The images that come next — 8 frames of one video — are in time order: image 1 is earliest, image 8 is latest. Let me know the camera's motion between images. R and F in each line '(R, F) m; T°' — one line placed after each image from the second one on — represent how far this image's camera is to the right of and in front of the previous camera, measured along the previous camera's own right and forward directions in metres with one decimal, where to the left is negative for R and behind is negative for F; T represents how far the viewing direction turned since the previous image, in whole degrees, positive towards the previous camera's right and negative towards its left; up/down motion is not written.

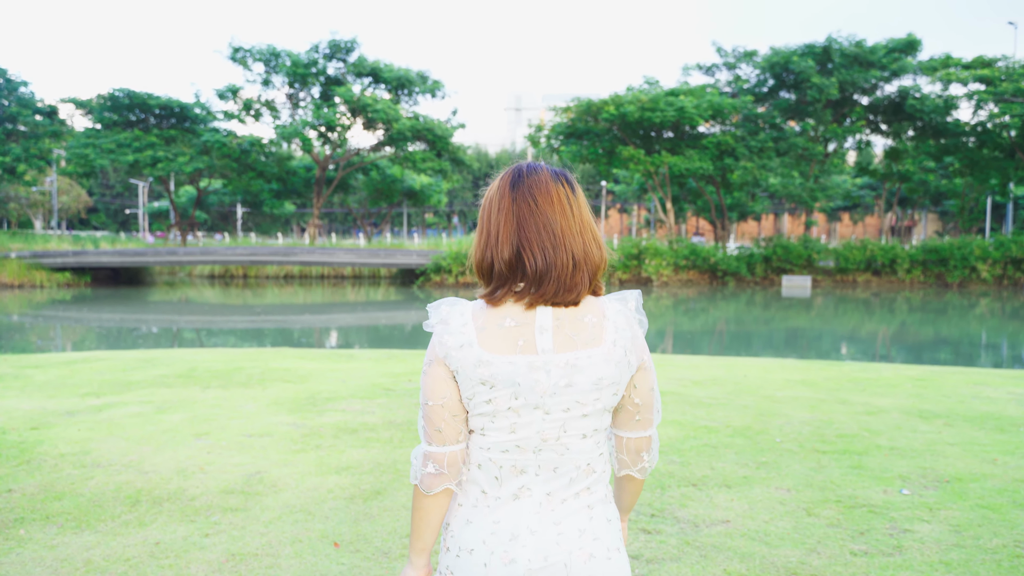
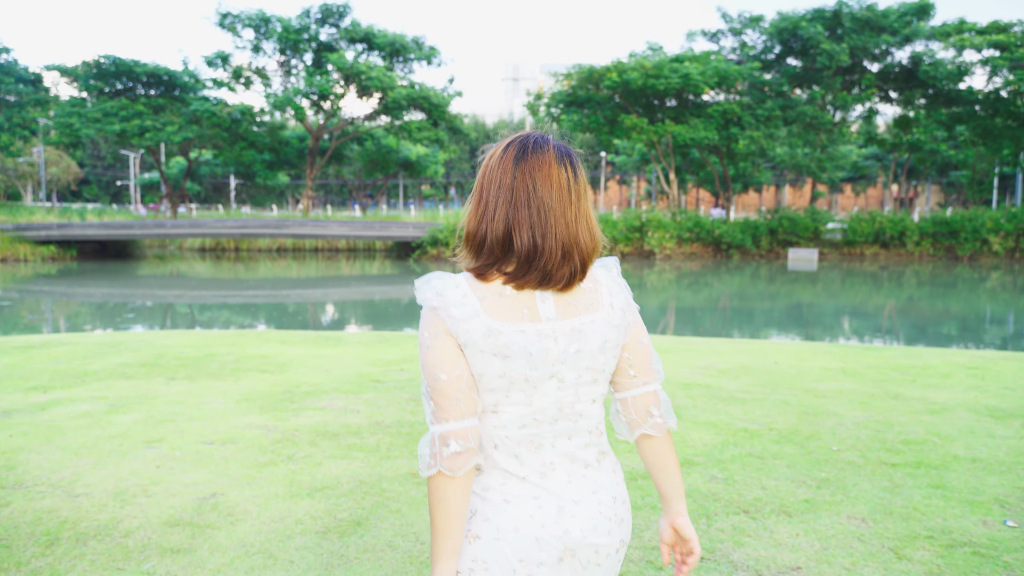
(-0.1, +0.7) m; 0°
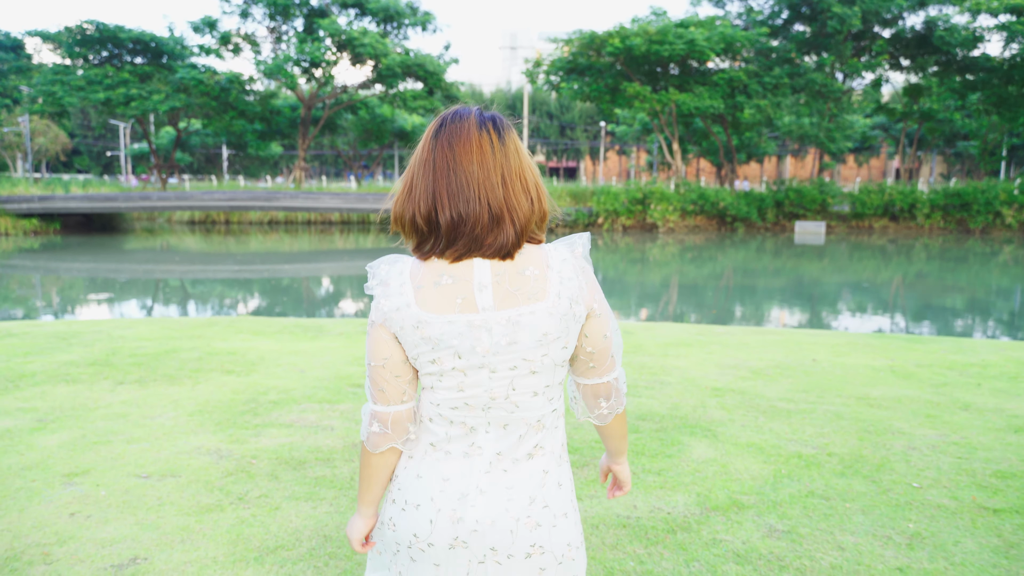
(0.0, +0.8) m; 0°
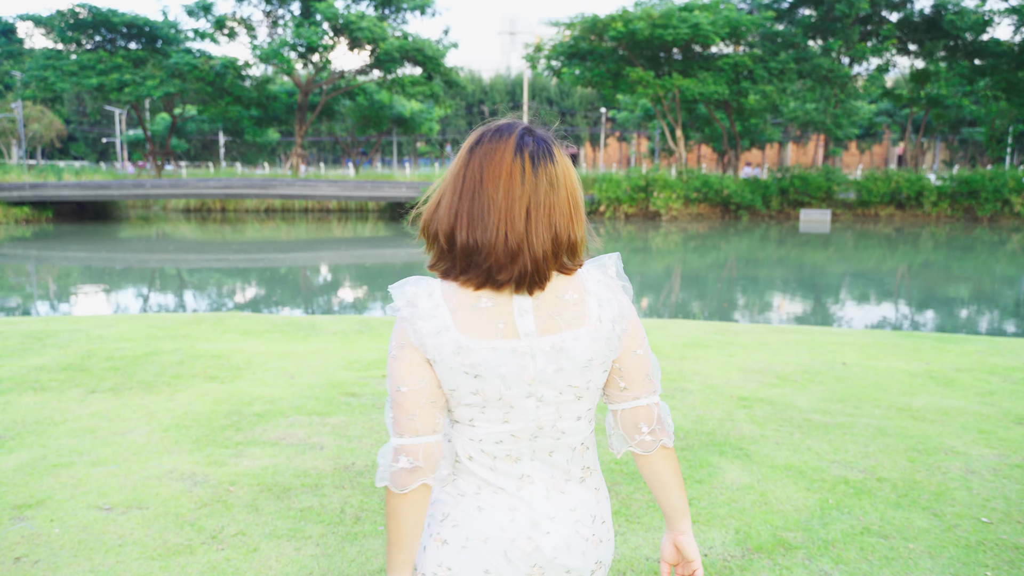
(0.0, +0.4) m; 0°
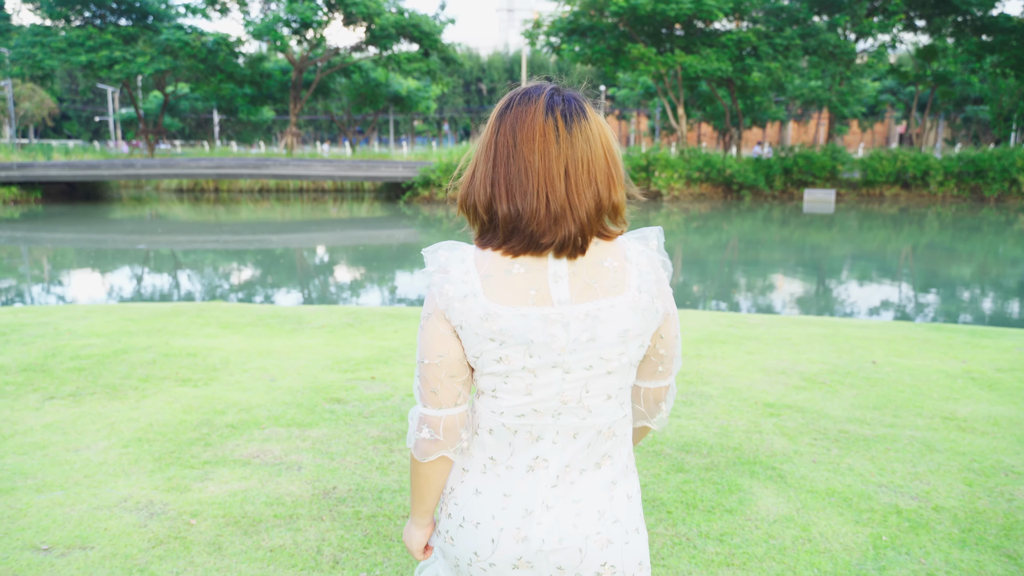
(0.0, +0.4) m; 0°
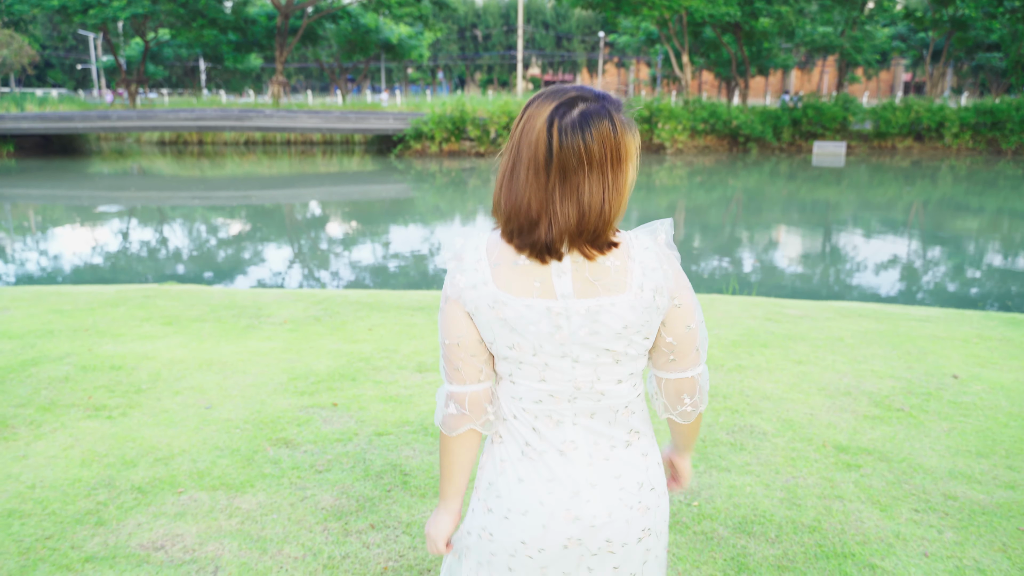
(0.0, +0.9) m; 0°
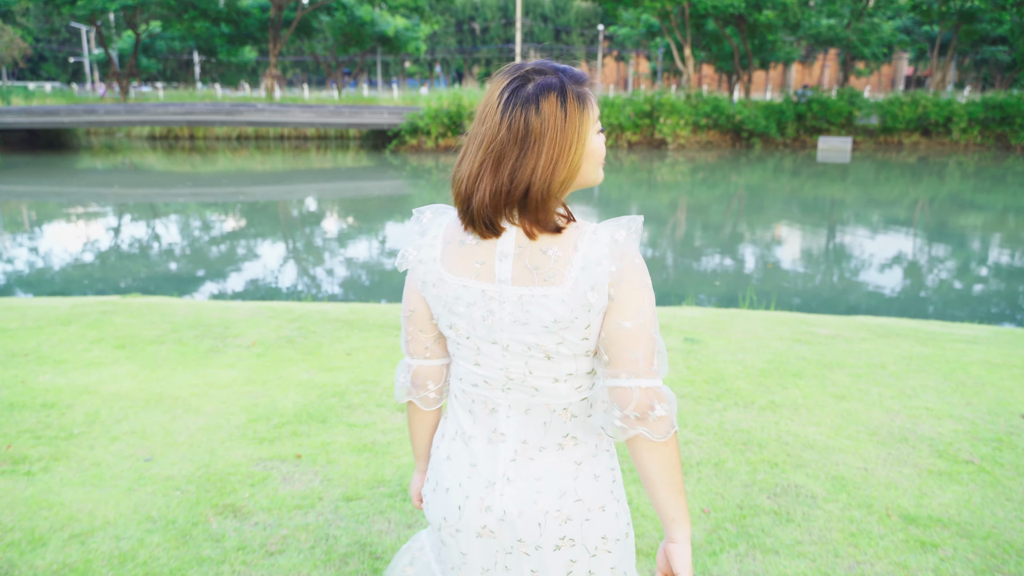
(0.0, +0.5) m; 0°
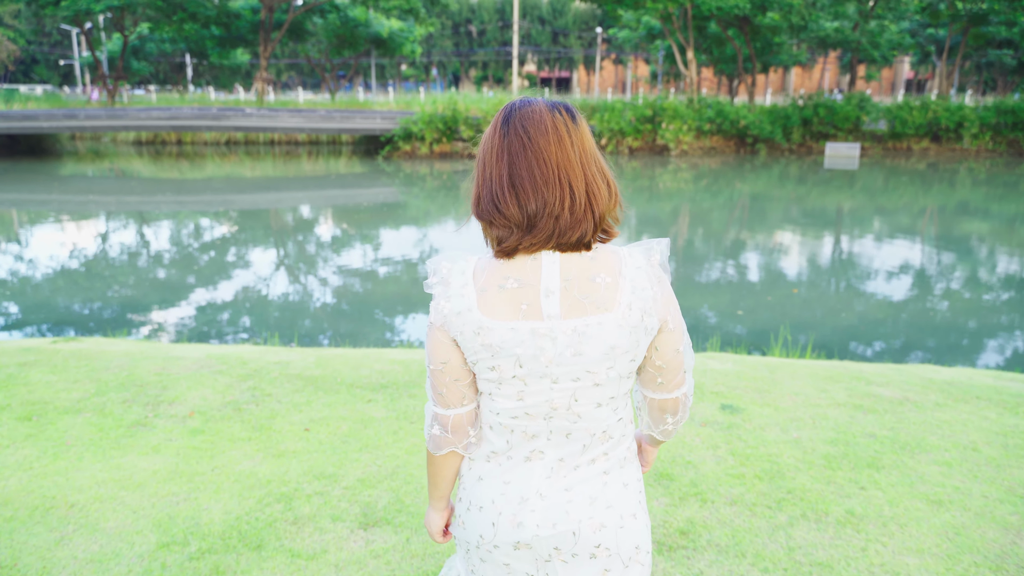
(0.0, +0.8) m; 0°
